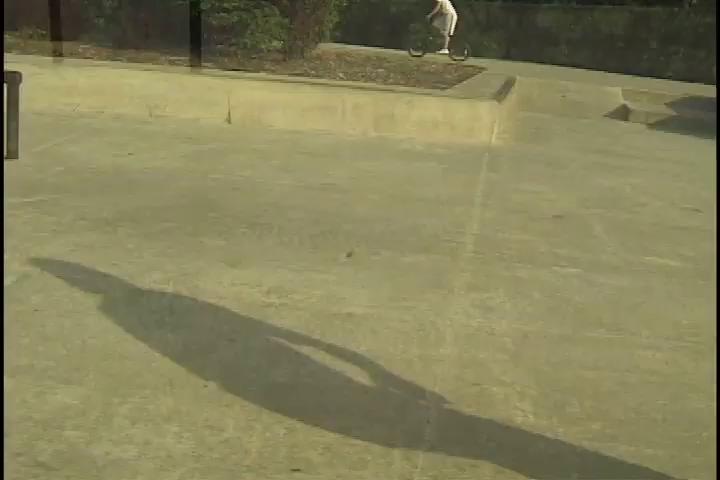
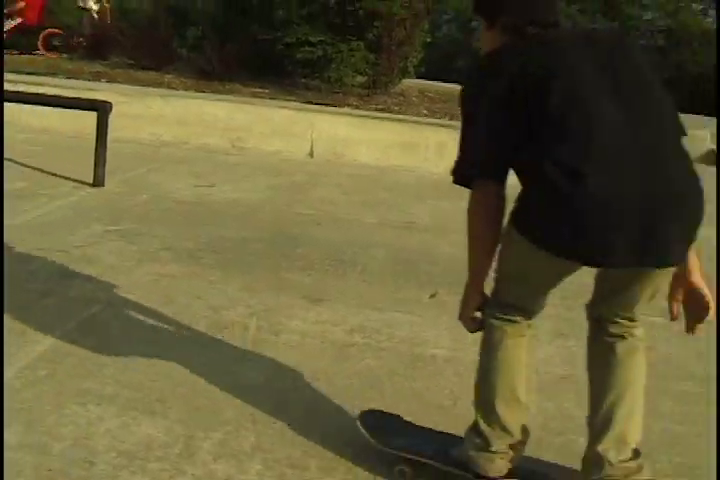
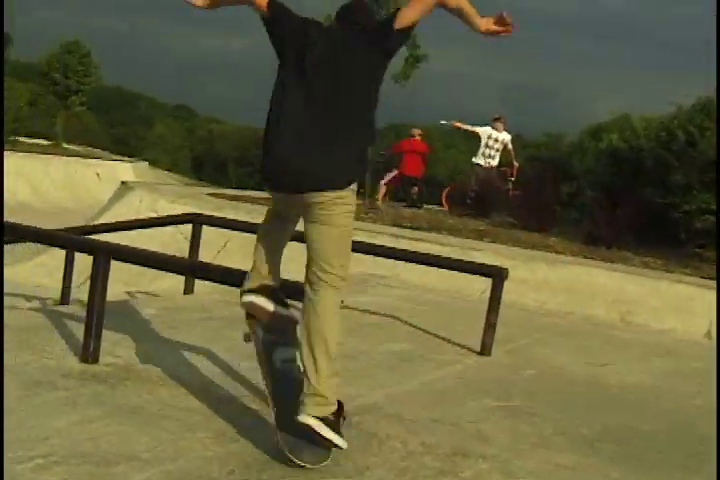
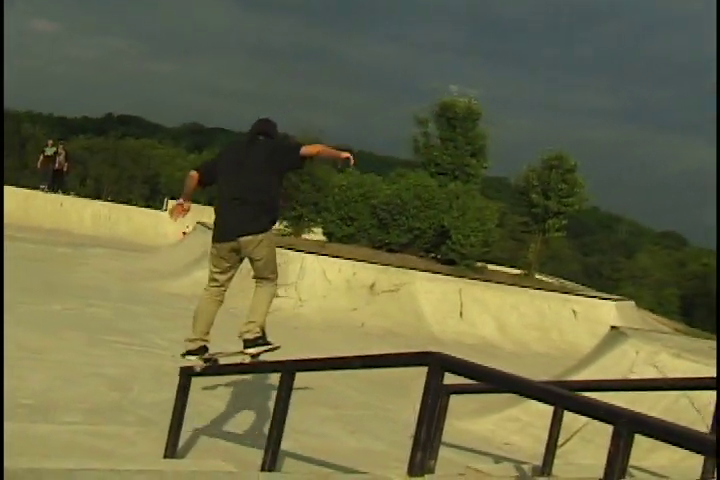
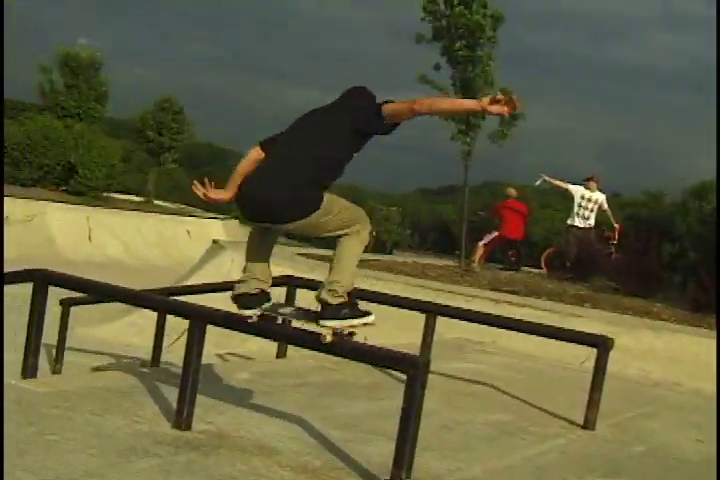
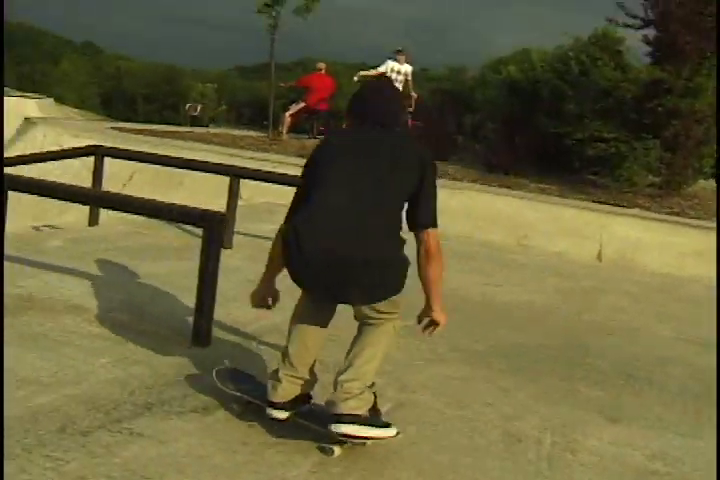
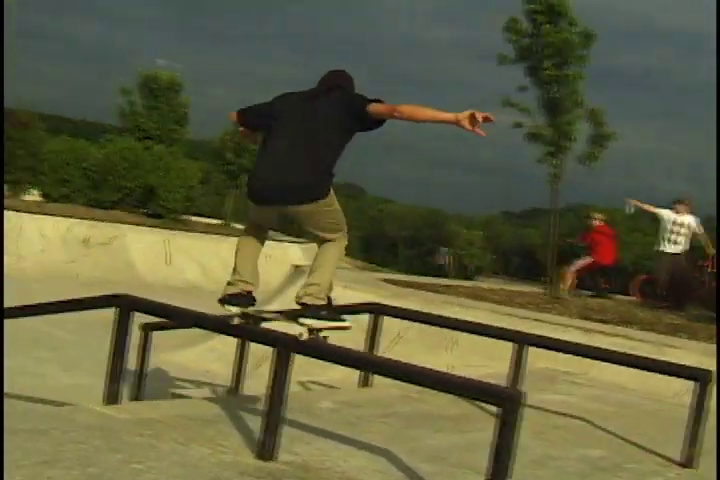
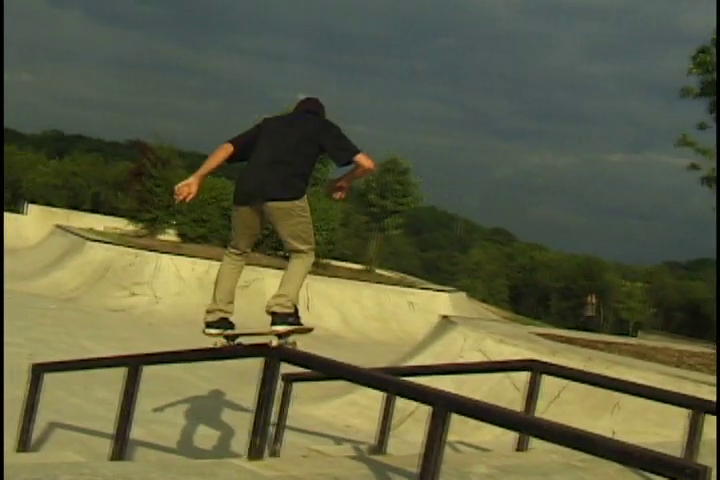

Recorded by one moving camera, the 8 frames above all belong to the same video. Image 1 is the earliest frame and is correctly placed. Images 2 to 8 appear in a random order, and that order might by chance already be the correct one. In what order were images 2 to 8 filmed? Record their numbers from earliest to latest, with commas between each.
2, 6, 3, 5, 7, 8, 4
